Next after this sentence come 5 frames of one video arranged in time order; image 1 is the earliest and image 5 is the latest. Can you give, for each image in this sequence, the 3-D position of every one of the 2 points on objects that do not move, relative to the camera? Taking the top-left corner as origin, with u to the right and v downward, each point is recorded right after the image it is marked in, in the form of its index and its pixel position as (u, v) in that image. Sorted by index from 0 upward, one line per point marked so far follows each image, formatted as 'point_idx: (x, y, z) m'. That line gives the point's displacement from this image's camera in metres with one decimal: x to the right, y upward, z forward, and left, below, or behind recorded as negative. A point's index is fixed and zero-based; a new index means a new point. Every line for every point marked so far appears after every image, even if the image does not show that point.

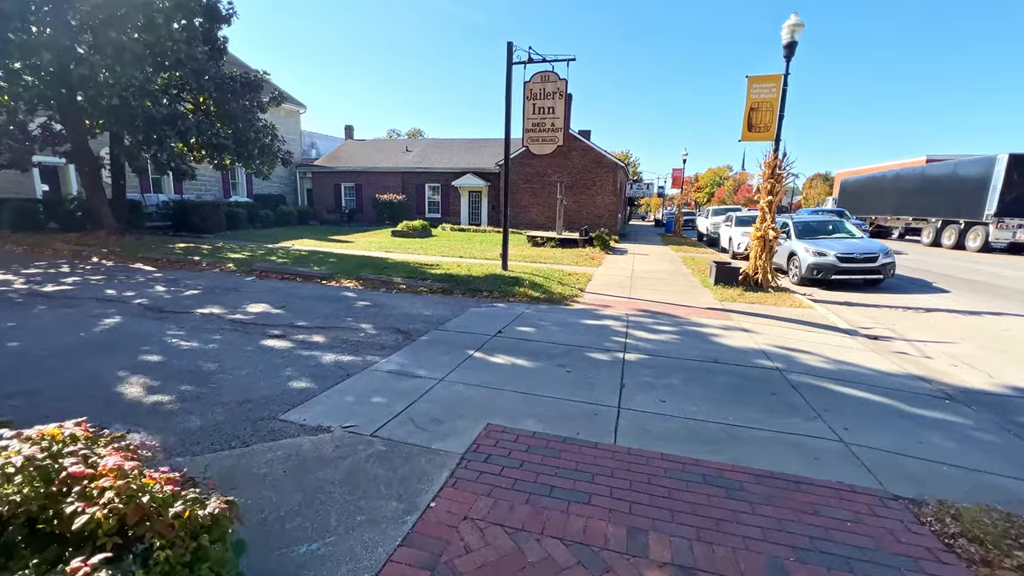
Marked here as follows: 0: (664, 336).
0: (+2.1, -0.7, +6.2) m
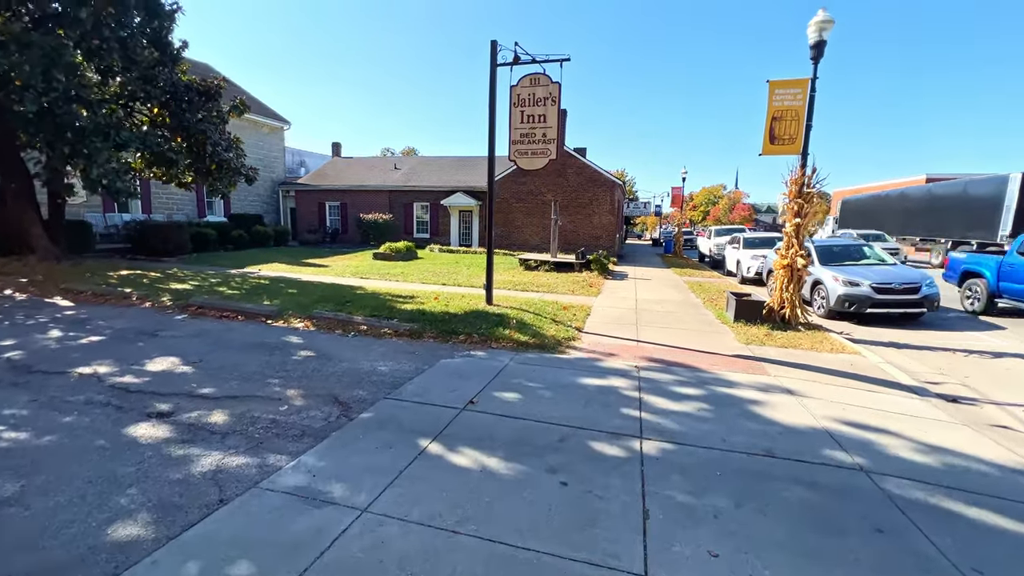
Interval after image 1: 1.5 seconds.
0: (+1.8, -1.2, +4.7) m
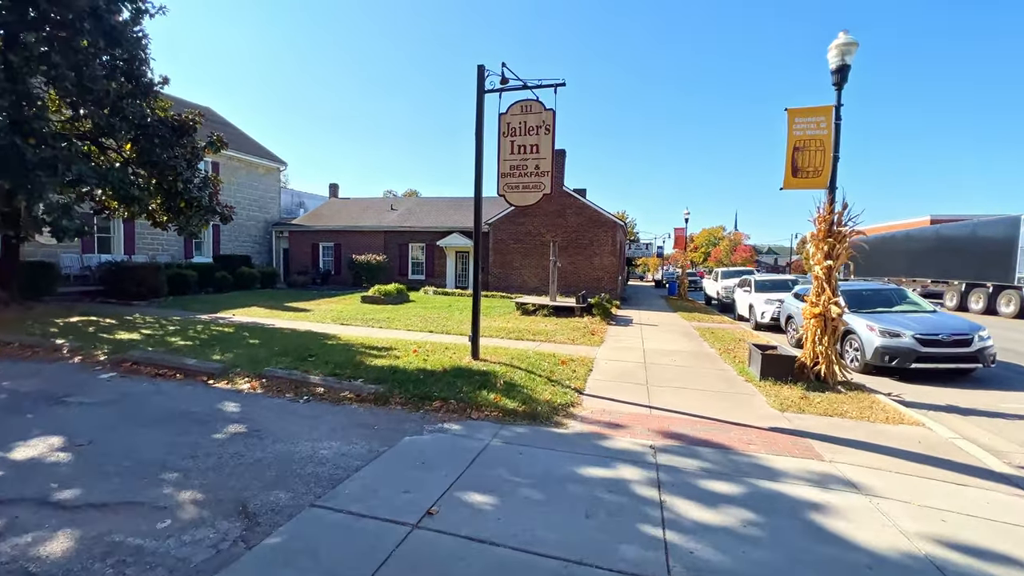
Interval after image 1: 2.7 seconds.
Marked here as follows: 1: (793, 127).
0: (+1.7, -1.7, +3.4) m
1: (+4.7, +2.7, +7.5) m
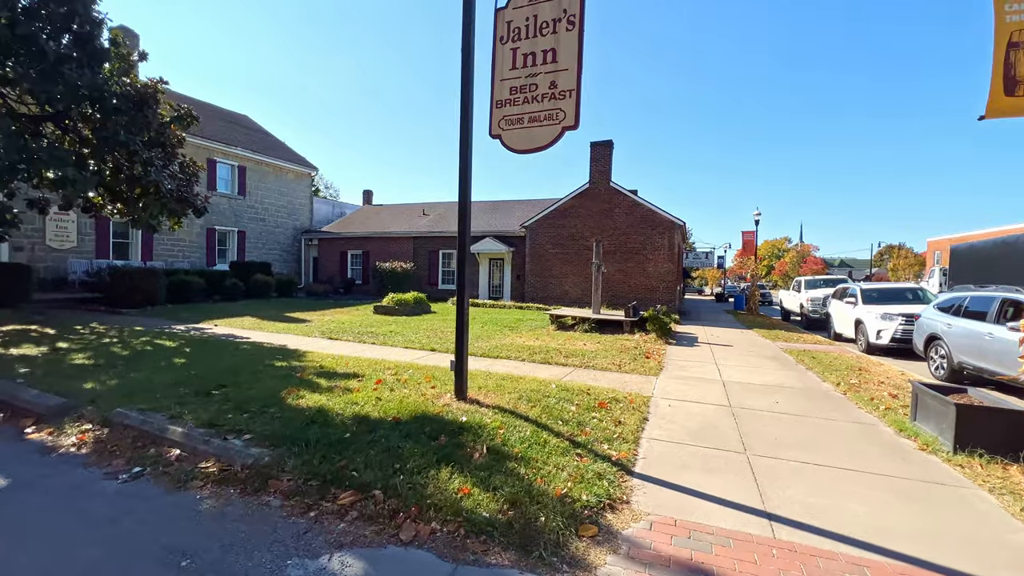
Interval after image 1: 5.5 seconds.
0: (+1.2, -1.6, +0.5) m
1: (+4.7, +2.7, +4.3) m
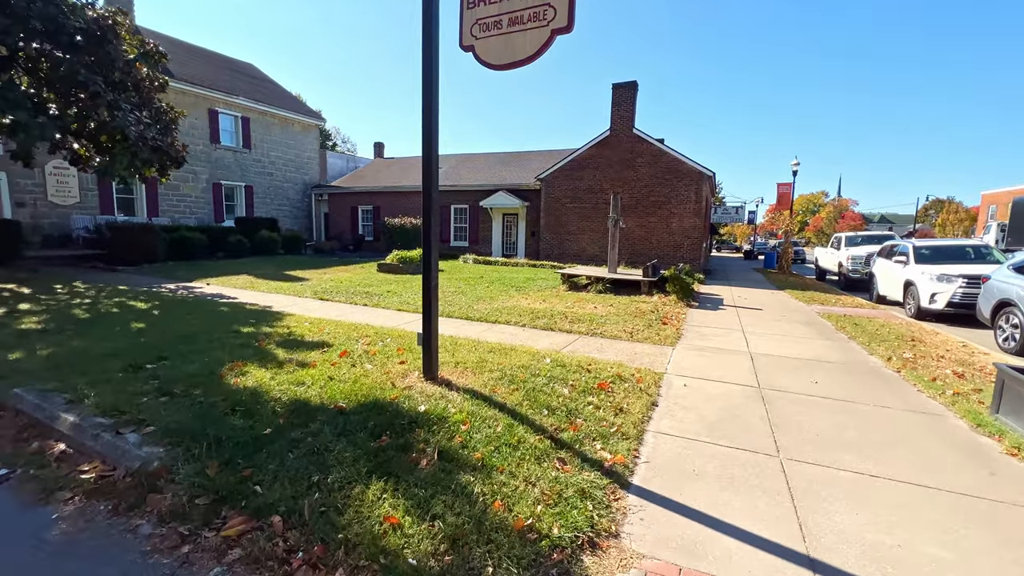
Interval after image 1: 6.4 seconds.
0: (+0.8, -1.7, -0.4) m
1: (+4.5, +3.0, +2.9) m
